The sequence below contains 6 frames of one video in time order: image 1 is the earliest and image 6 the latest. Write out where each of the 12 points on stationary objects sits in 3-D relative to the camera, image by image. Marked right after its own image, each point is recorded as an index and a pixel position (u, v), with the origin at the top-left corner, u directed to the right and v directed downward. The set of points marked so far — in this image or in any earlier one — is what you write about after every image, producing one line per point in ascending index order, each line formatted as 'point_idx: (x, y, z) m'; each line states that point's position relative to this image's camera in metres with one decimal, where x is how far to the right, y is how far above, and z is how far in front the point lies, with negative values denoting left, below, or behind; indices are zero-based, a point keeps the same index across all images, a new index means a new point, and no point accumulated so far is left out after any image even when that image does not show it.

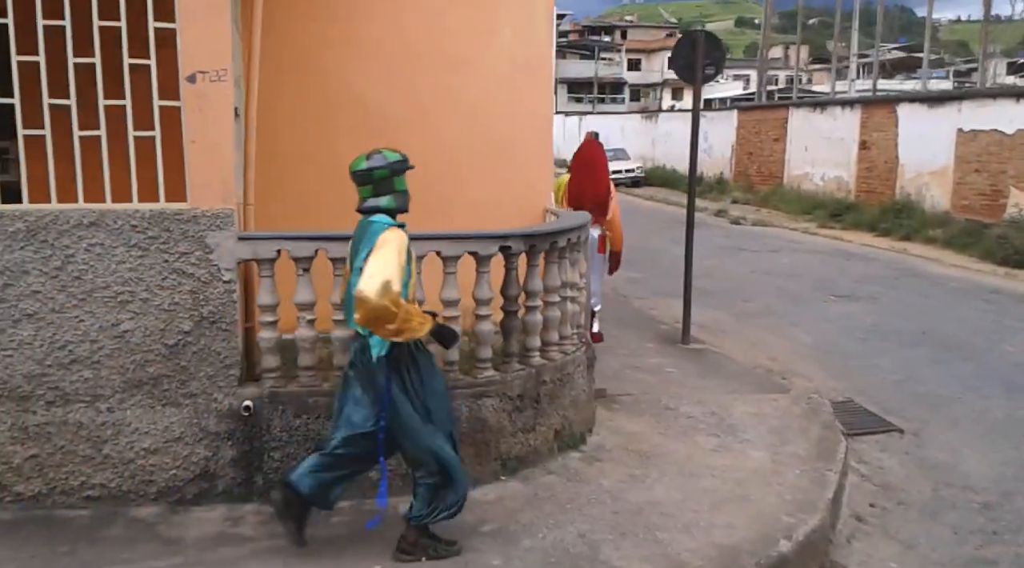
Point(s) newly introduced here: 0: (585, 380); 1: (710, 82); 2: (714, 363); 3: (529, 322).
0: (+0.4, -0.5, +4.9) m
1: (+1.7, +1.7, +7.7) m
2: (+1.6, -0.6, +7.4) m
3: (+0.1, -0.2, +4.4) m
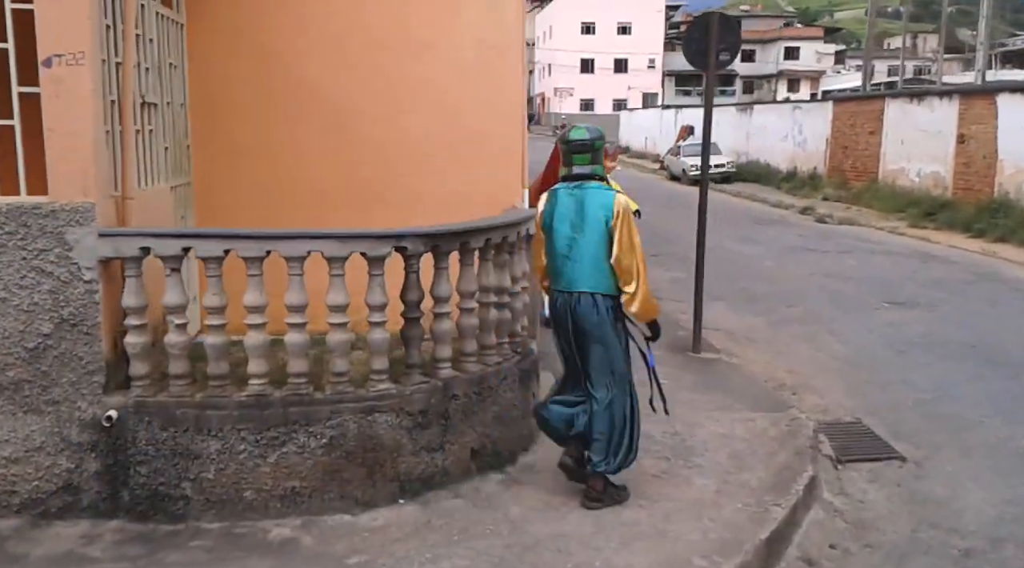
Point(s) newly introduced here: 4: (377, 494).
0: (0.0, -0.5, +4.5) m
1: (+1.7, +1.7, +7.1) m
2: (+1.5, -0.7, +6.8) m
3: (-0.3, -0.2, +4.0) m
4: (-0.6, -0.9, +3.9) m
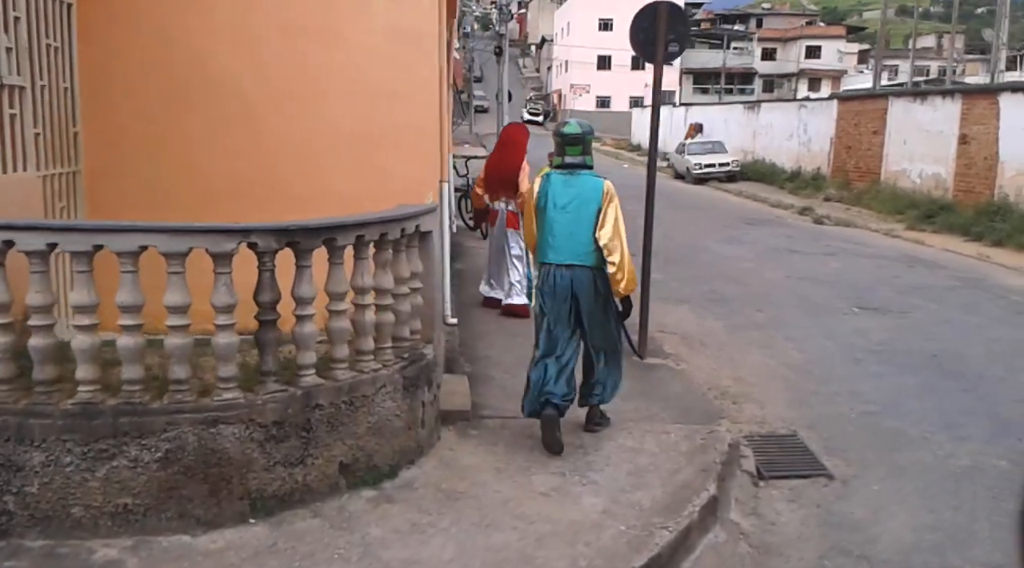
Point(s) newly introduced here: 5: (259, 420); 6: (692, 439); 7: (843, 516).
0: (-0.5, -0.5, +4.2) m
1: (+1.2, +1.7, +6.7) m
2: (+1.0, -0.7, +6.4) m
3: (-0.9, -0.2, +3.7) m
4: (-1.1, -0.9, +3.6) m
5: (-1.0, -0.5, +3.6) m
6: (+1.0, -0.8, +4.8) m
7: (+1.6, -1.1, +4.4) m
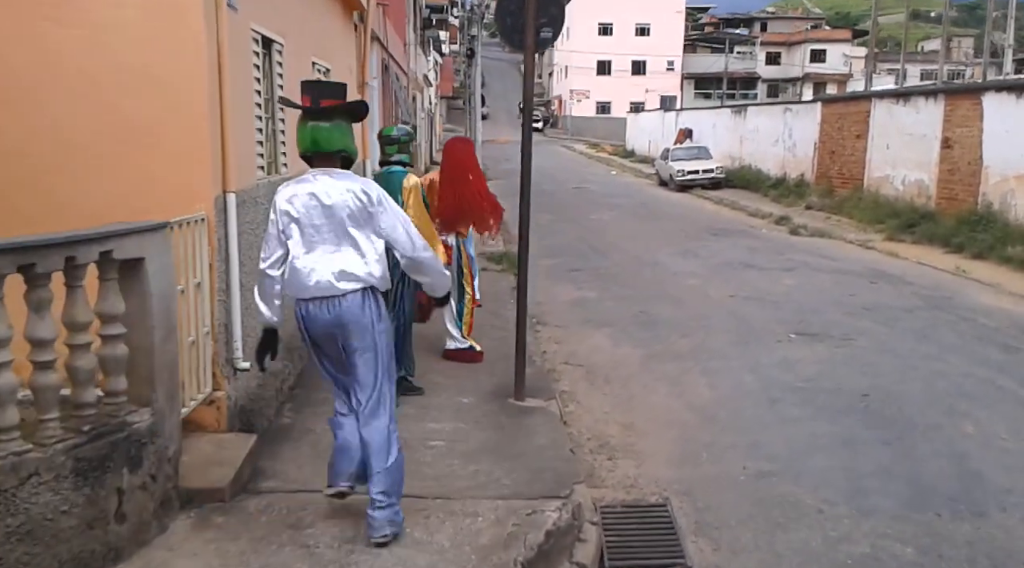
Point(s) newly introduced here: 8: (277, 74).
0: (-1.5, -0.7, +3.2) m
1: (+0.2, +1.5, +5.7) m
2: (0.0, -0.9, +5.4) m
3: (-1.9, -0.4, +2.7) m
4: (-2.1, -1.1, +2.5) m
5: (-2.0, -0.7, +2.6) m
6: (0.0, -1.0, +3.8) m
7: (+0.6, -1.3, +3.4) m
8: (-1.5, +1.4, +6.0) m
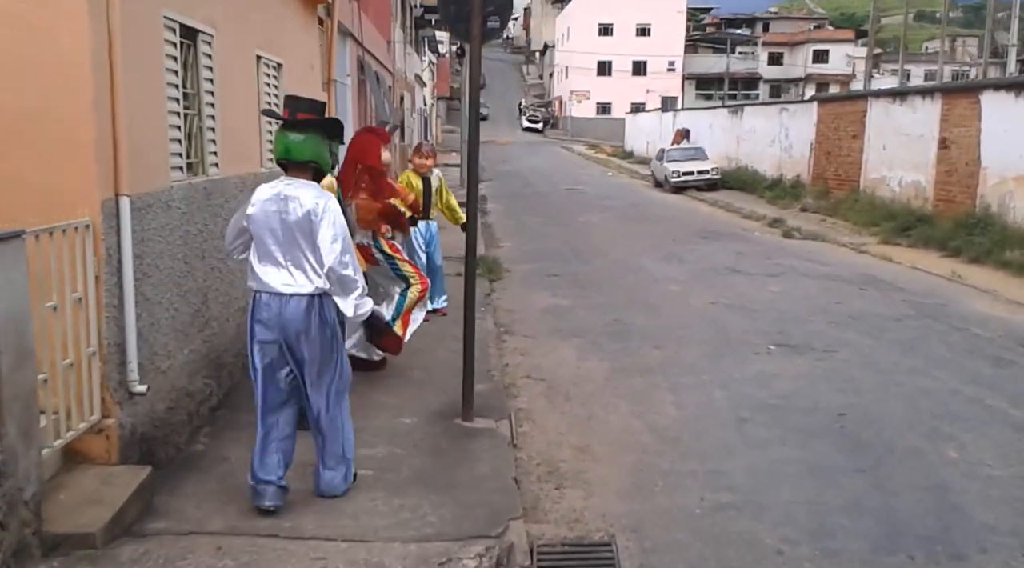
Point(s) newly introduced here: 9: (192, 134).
0: (-1.8, -0.8, +2.7) m
1: (-0.1, +1.4, +5.2) m
2: (-0.3, -1.0, +4.9) m
3: (-2.2, -0.5, +2.3) m
4: (-2.5, -1.1, +2.1) m
5: (-2.3, -0.8, +2.1) m
6: (-0.4, -1.1, +3.3) m
7: (+0.3, -1.4, +2.9) m
8: (-1.9, +1.3, +5.5) m
9: (-1.9, +0.9, +5.4) m
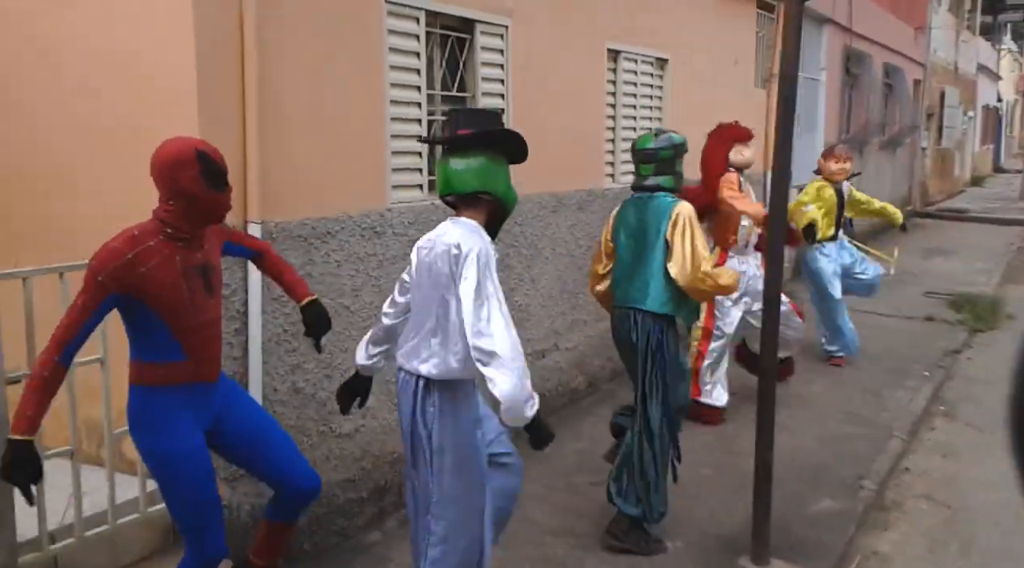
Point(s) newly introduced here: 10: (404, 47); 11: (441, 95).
0: (-1.9, -0.9, +2.3) m
1: (+1.1, +1.1, +3.4) m
2: (+0.7, -1.3, +3.3) m
3: (-2.4, -0.5, +2.1) m
4: (-2.8, -1.2, +2.2) m
5: (-2.6, -0.8, +2.1) m
6: (-0.3, -1.3, +2.0) m
7: (-0.1, -1.7, +1.3) m
8: (-0.1, +1.1, +4.6) m
9: (-0.3, +0.7, +4.5) m
10: (-0.5, +1.1, +4.1) m
11: (-0.4, +0.9, +4.4) m
